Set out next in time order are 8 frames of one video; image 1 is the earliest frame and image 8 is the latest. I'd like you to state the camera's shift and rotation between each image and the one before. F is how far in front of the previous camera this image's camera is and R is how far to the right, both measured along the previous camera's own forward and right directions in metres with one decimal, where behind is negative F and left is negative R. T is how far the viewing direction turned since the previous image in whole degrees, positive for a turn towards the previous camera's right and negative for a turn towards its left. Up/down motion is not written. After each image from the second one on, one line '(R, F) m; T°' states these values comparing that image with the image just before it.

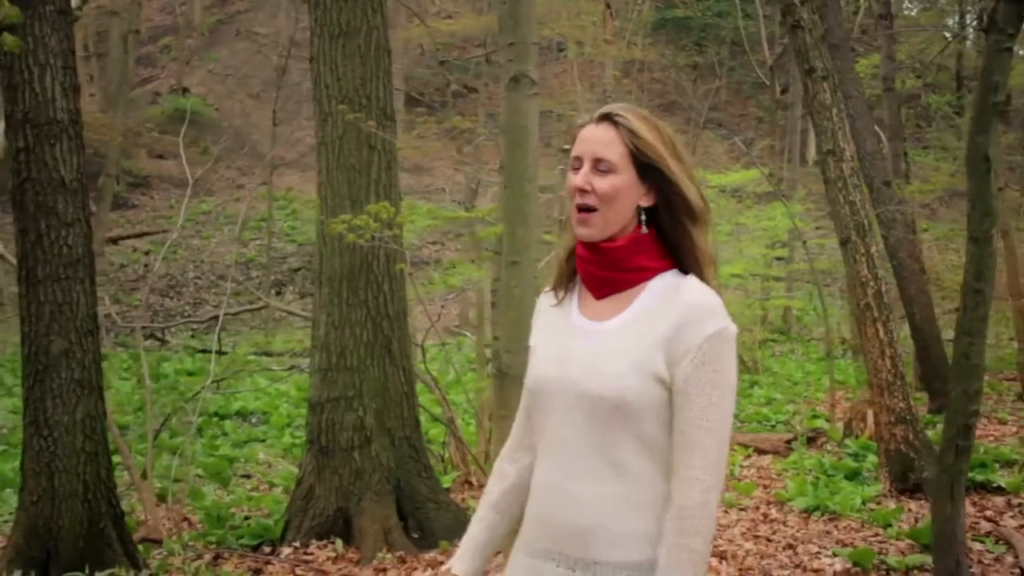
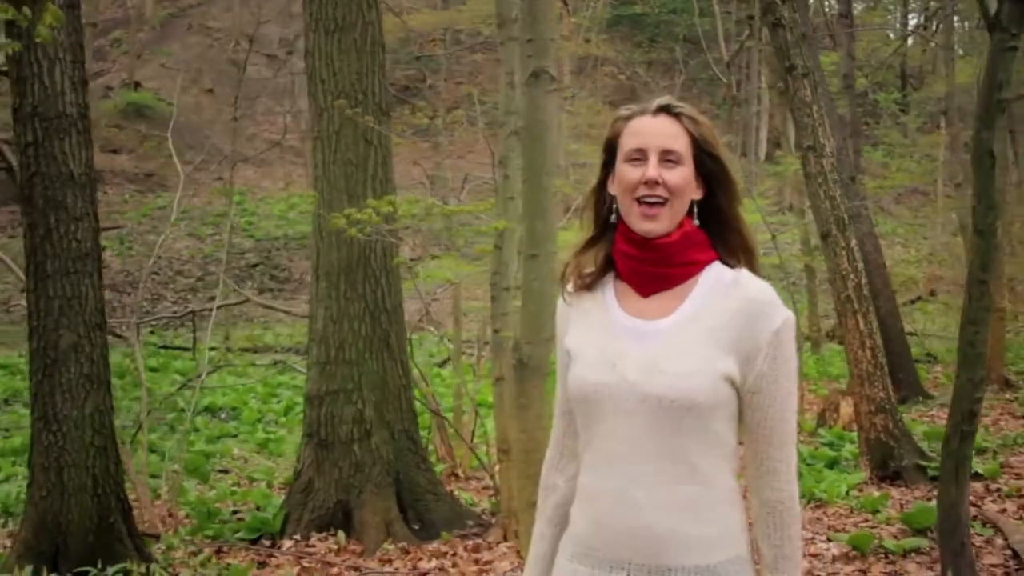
(-0.3, -0.1) m; +3°
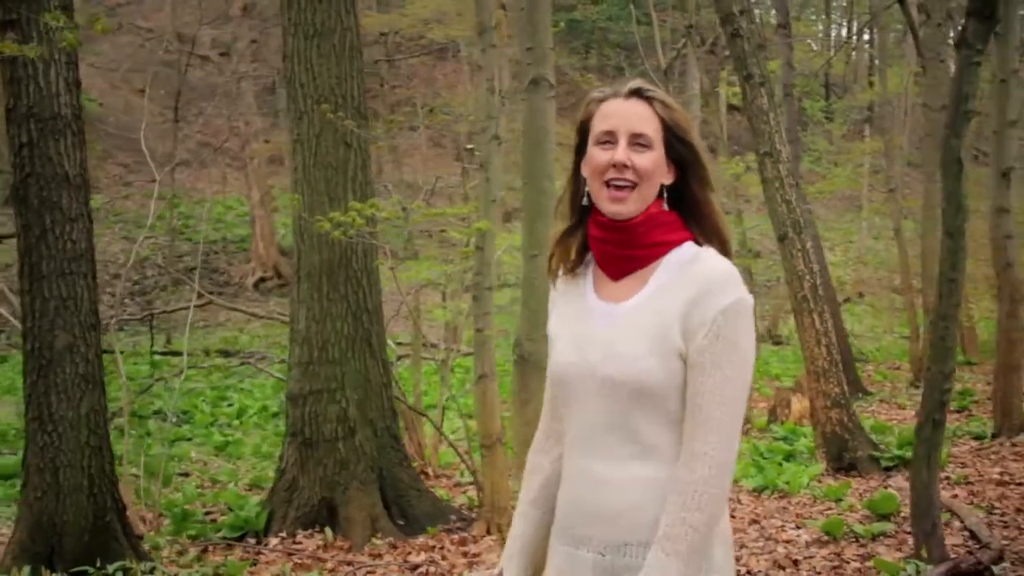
(-0.4, -0.2) m; +4°
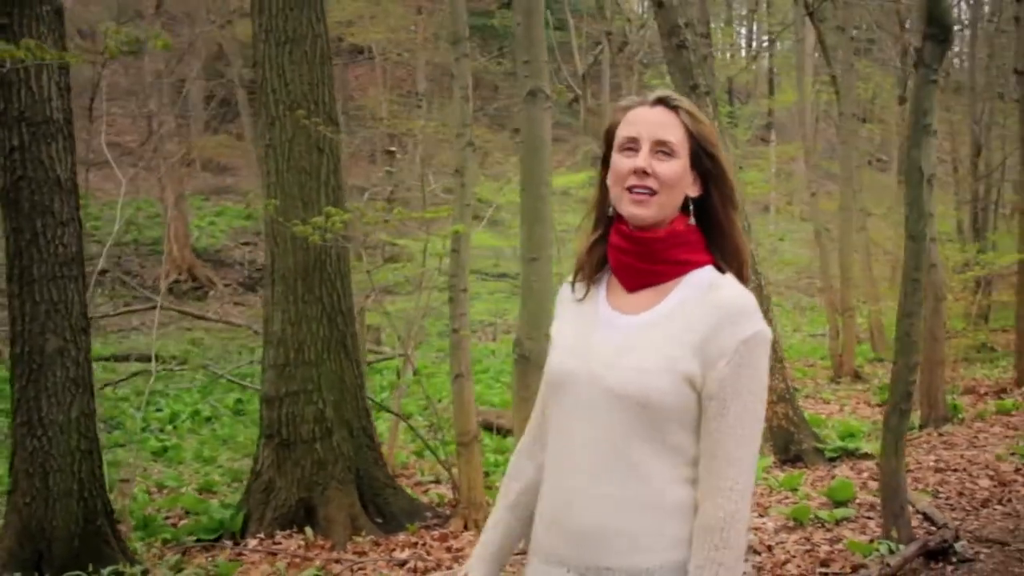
(-0.5, -0.2) m; +5°
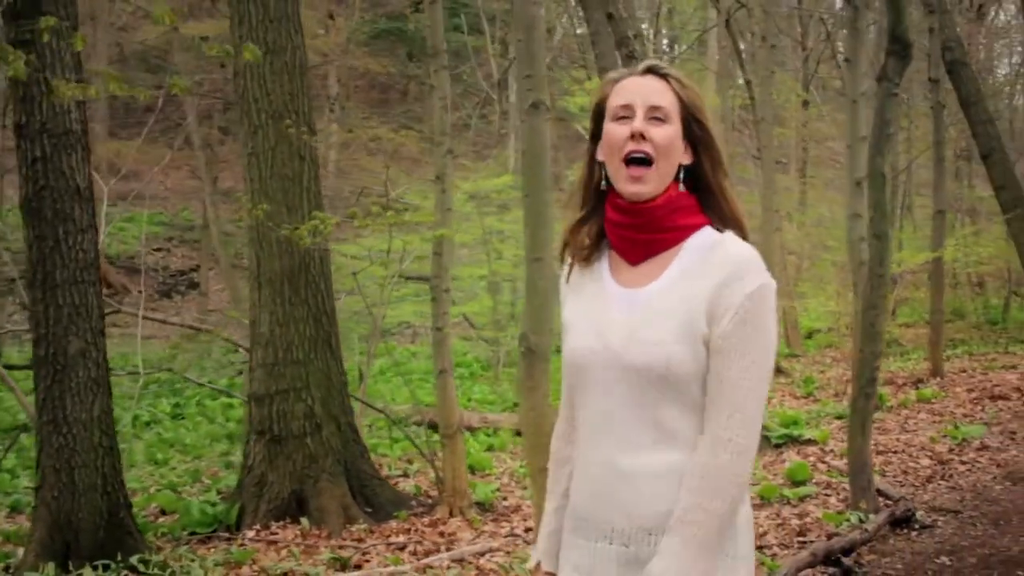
(-0.6, -0.4) m; +5°
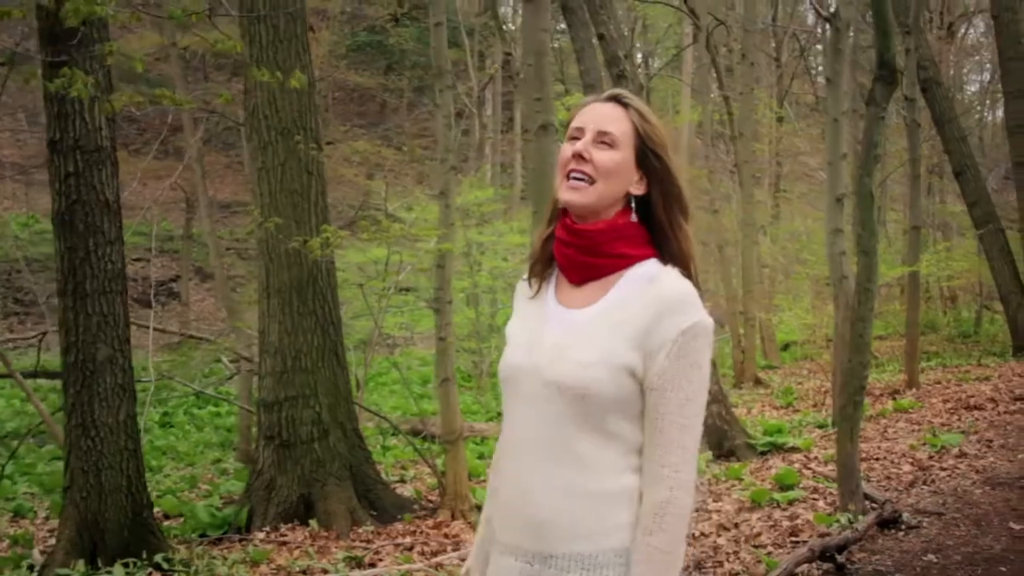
(-0.2, -0.3) m; +1°
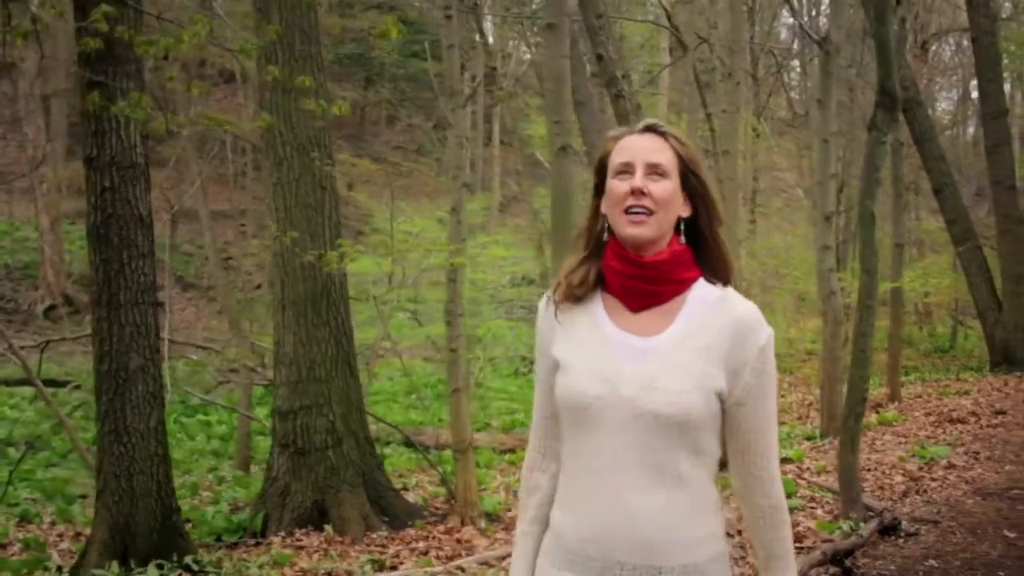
(-0.3, -0.3) m; +1°
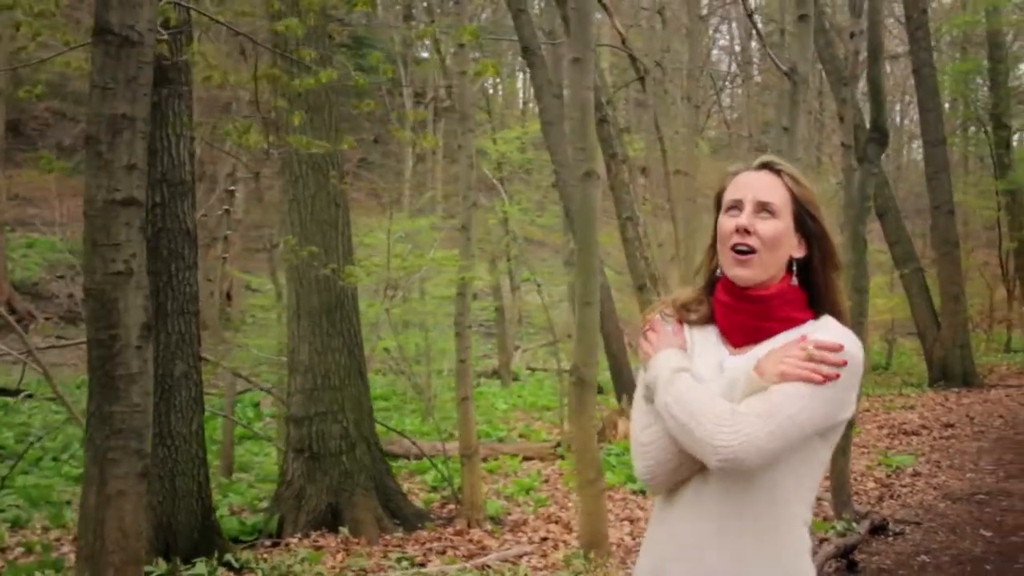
(-0.7, -0.4) m; +4°
